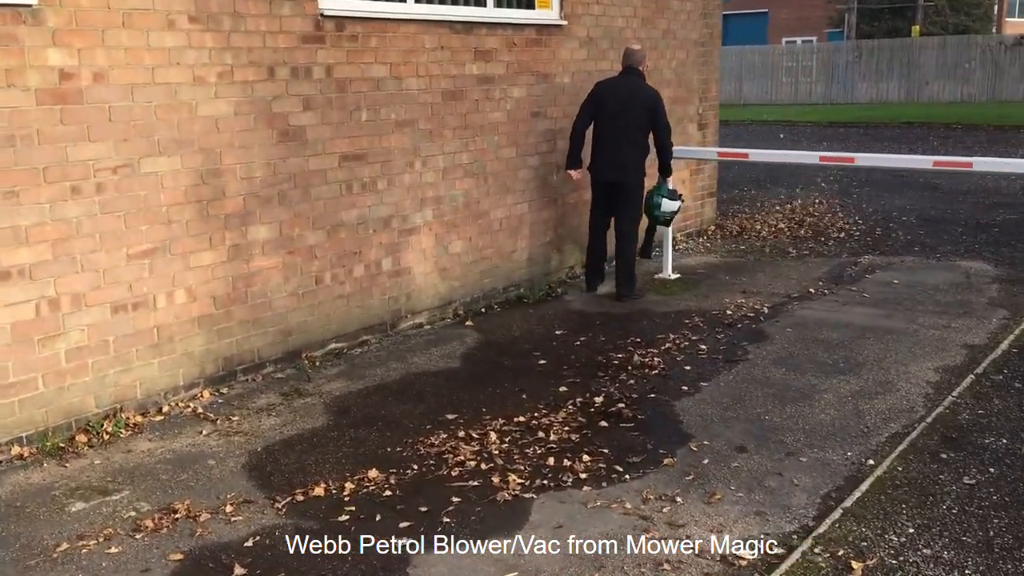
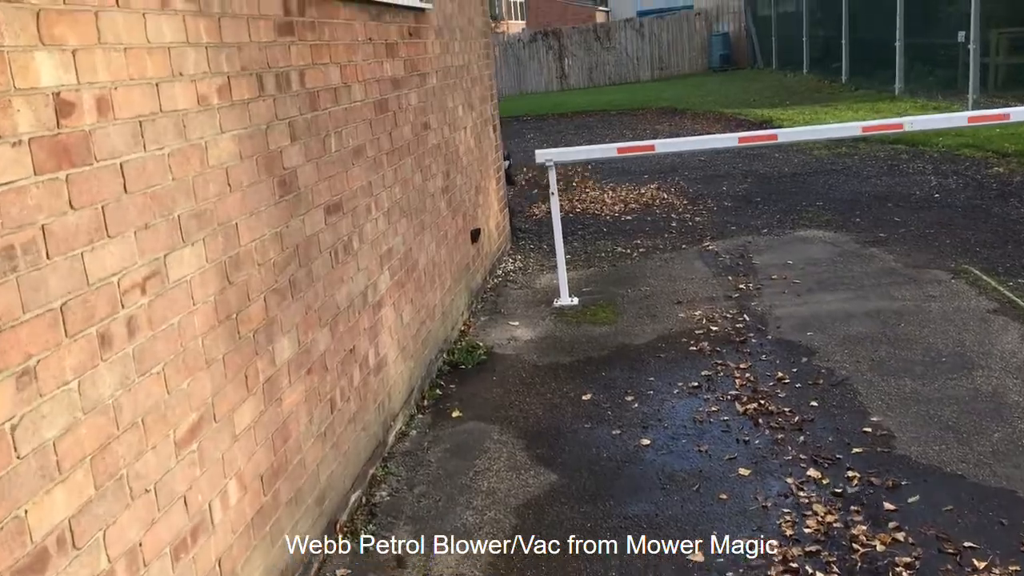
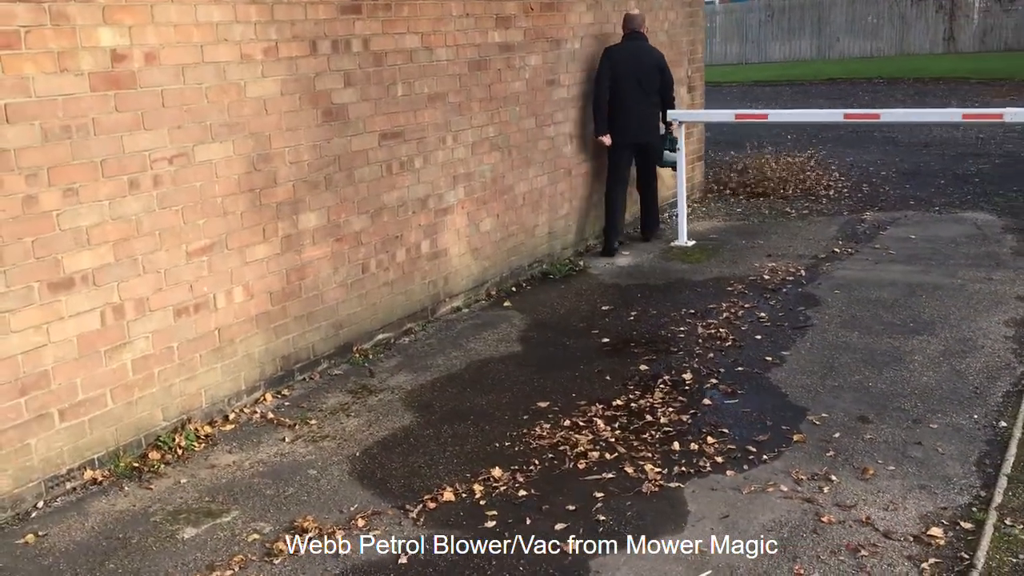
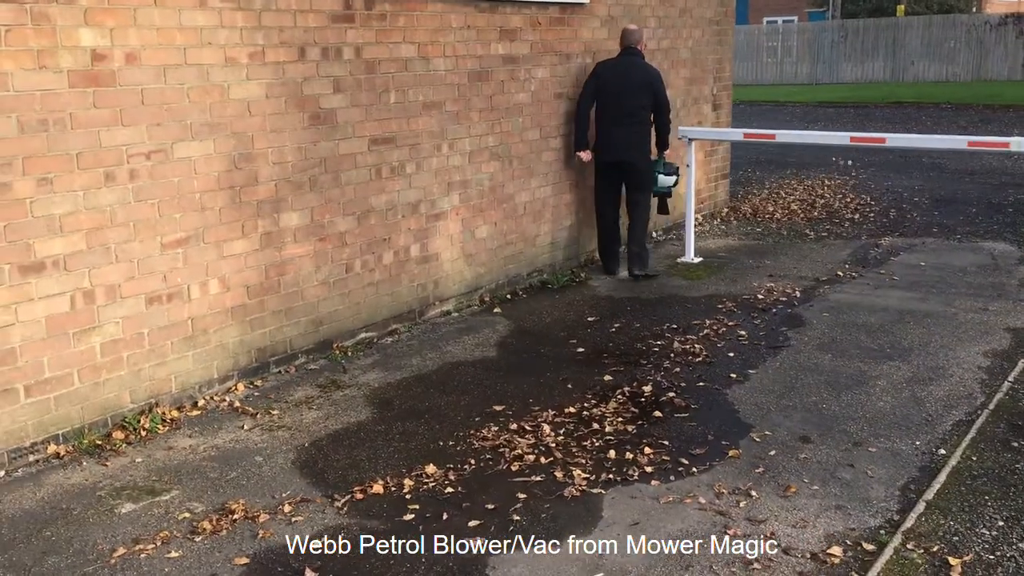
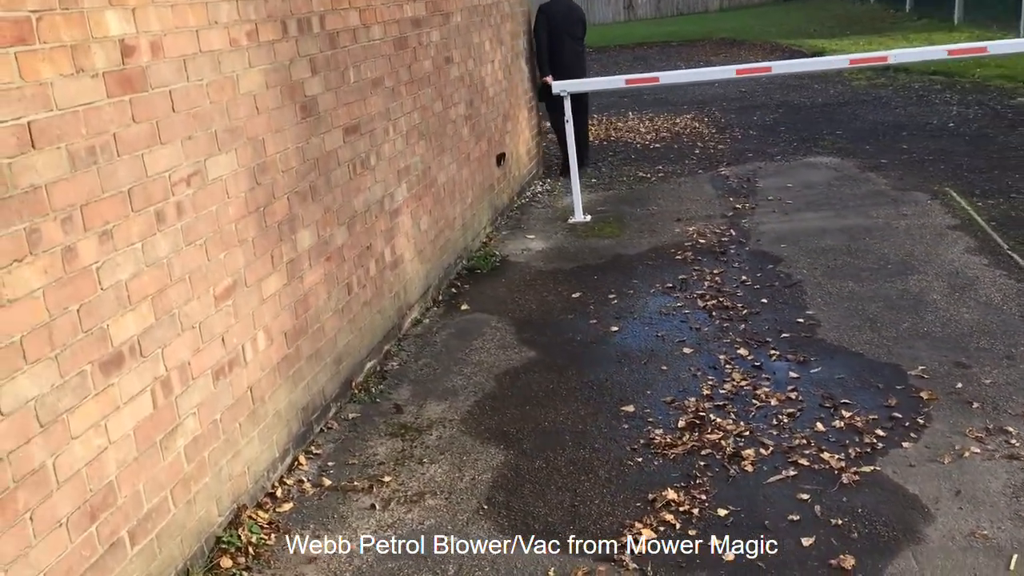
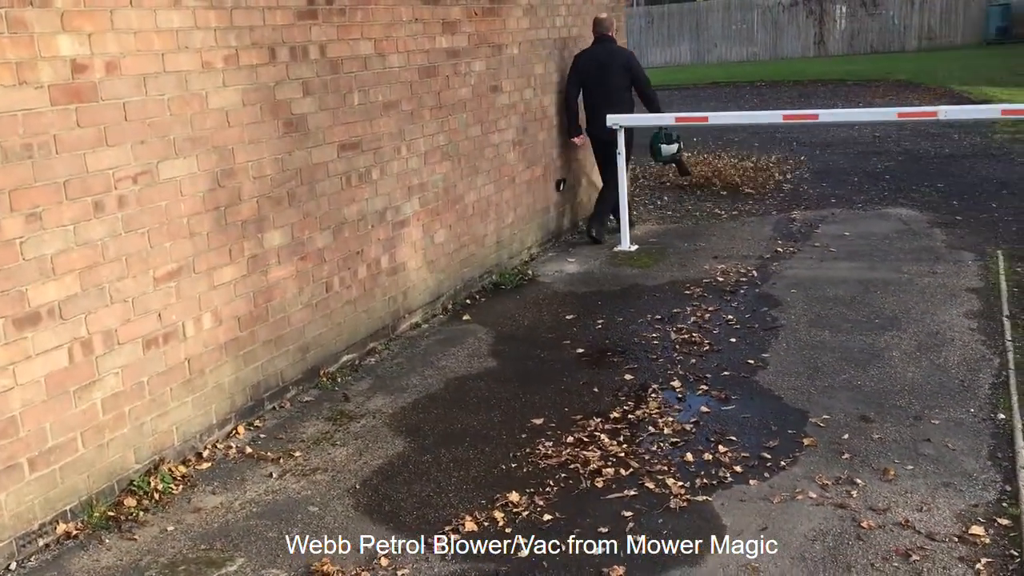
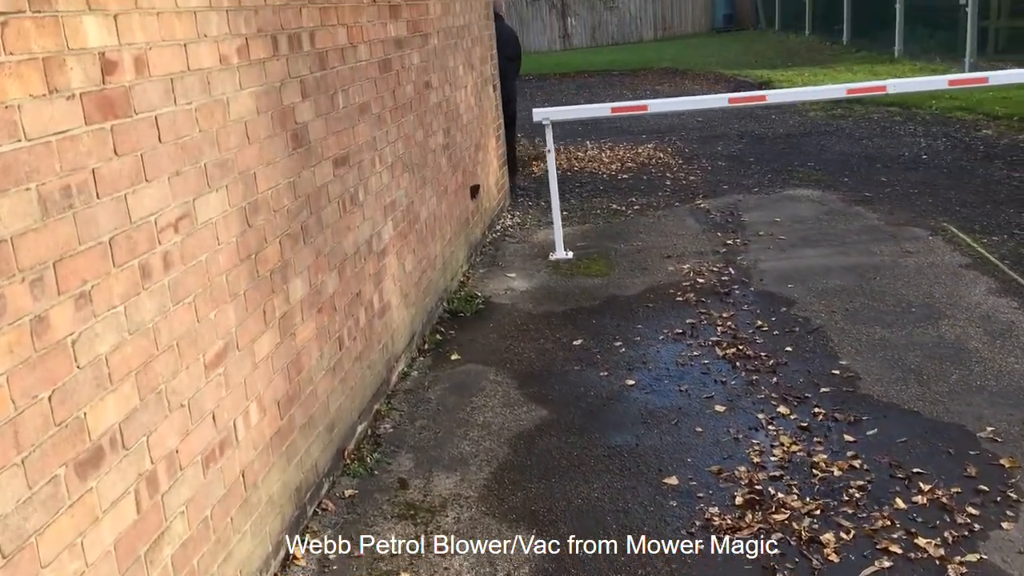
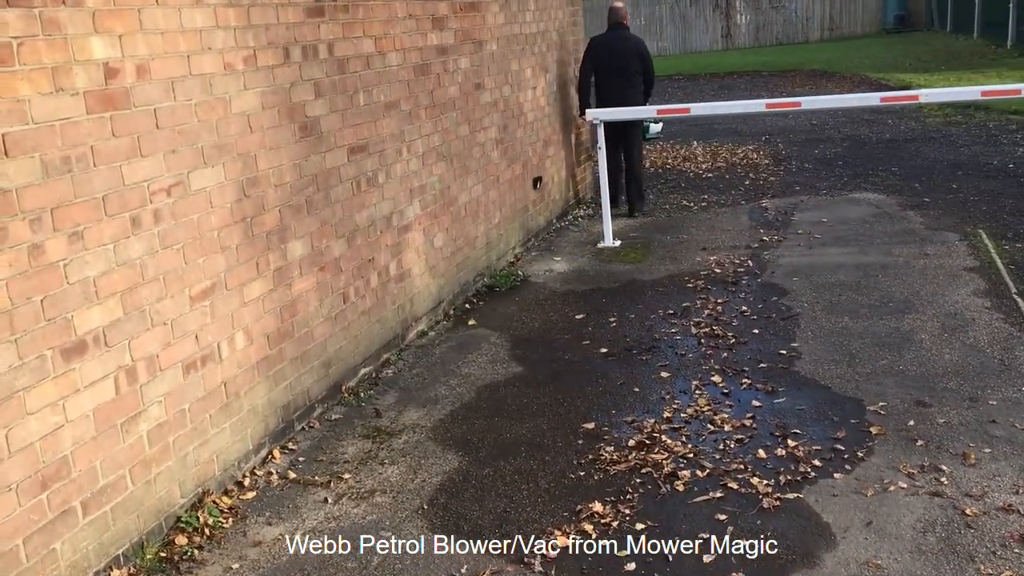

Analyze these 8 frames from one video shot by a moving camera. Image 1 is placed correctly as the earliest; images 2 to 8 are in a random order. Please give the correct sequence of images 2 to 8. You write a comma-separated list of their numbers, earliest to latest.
4, 3, 6, 8, 5, 7, 2
